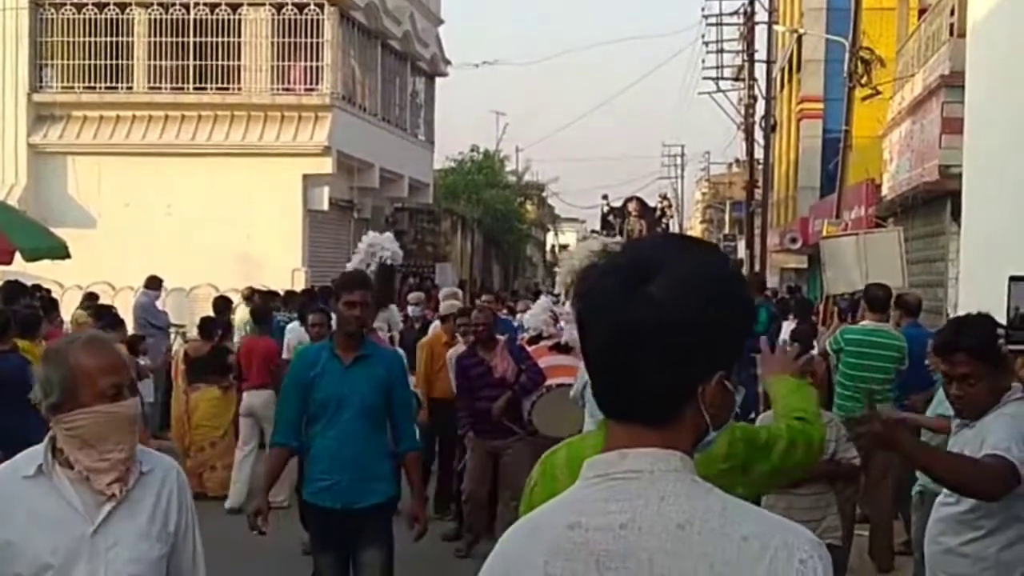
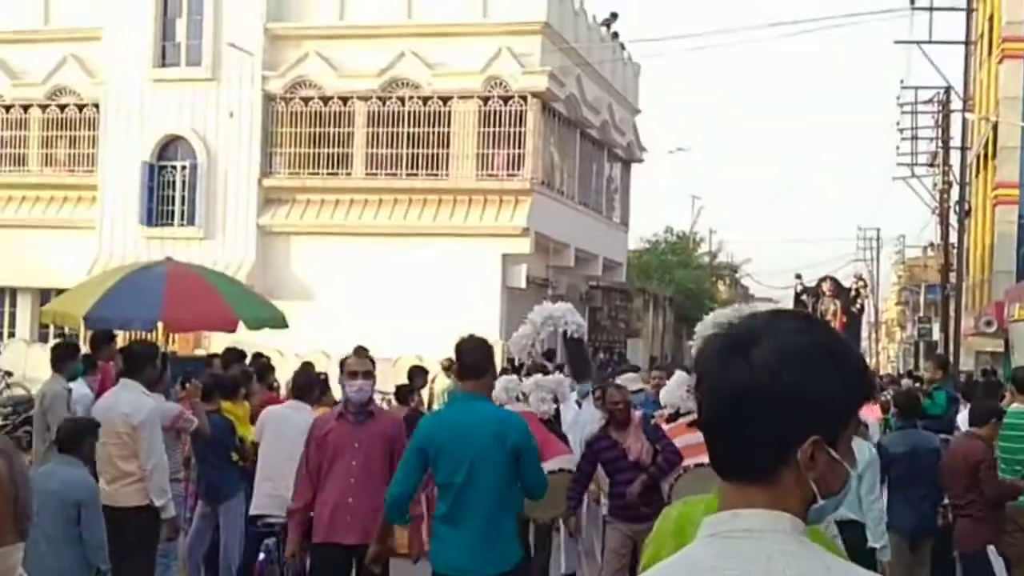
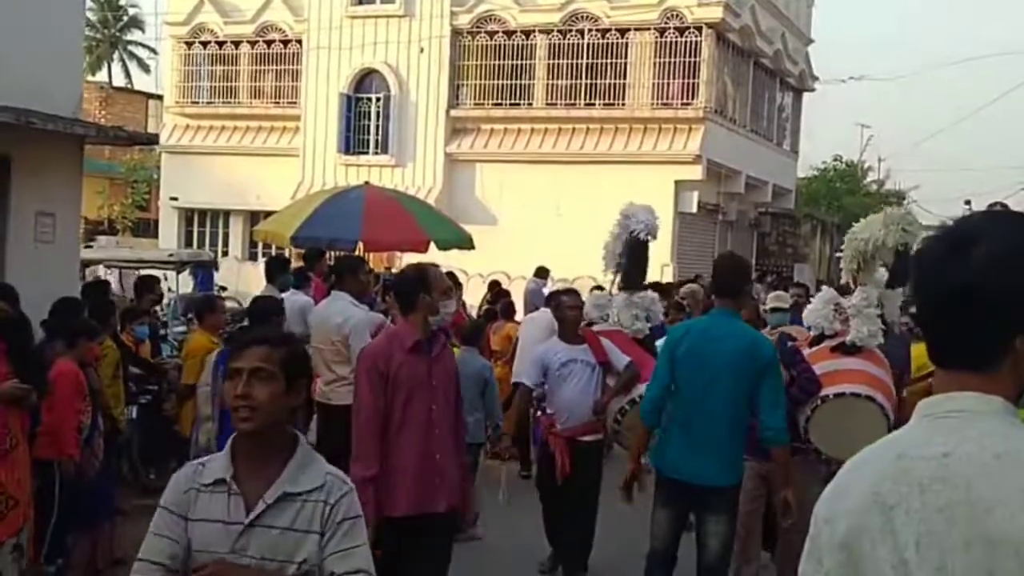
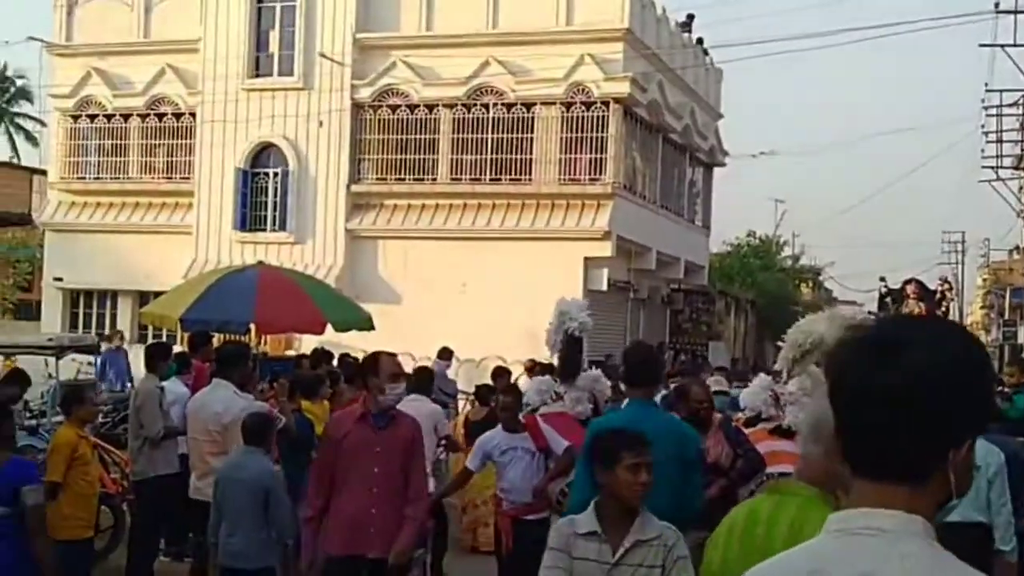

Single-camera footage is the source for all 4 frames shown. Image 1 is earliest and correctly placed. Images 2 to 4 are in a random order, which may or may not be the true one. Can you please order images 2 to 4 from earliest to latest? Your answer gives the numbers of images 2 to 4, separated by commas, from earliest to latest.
2, 4, 3
